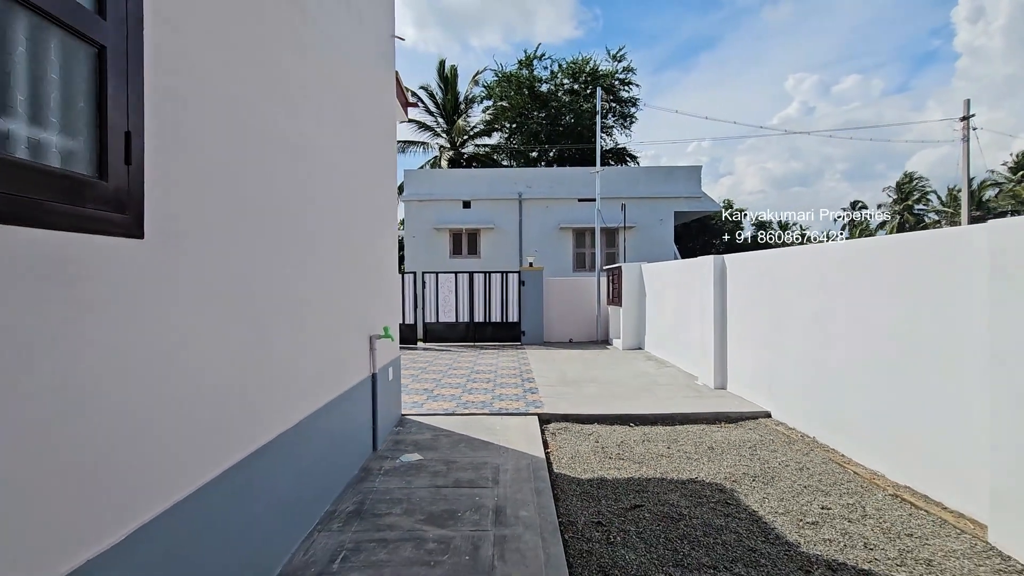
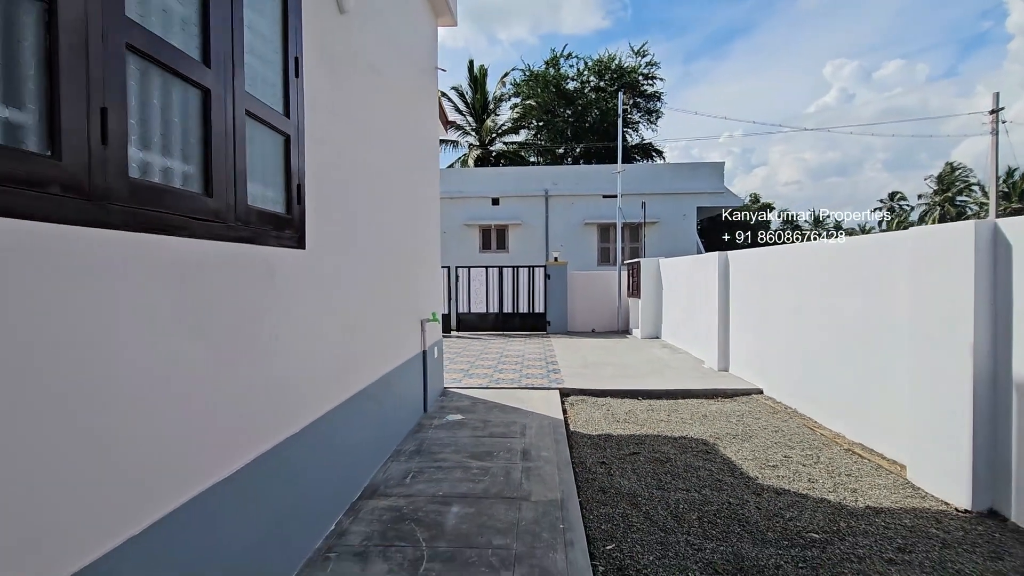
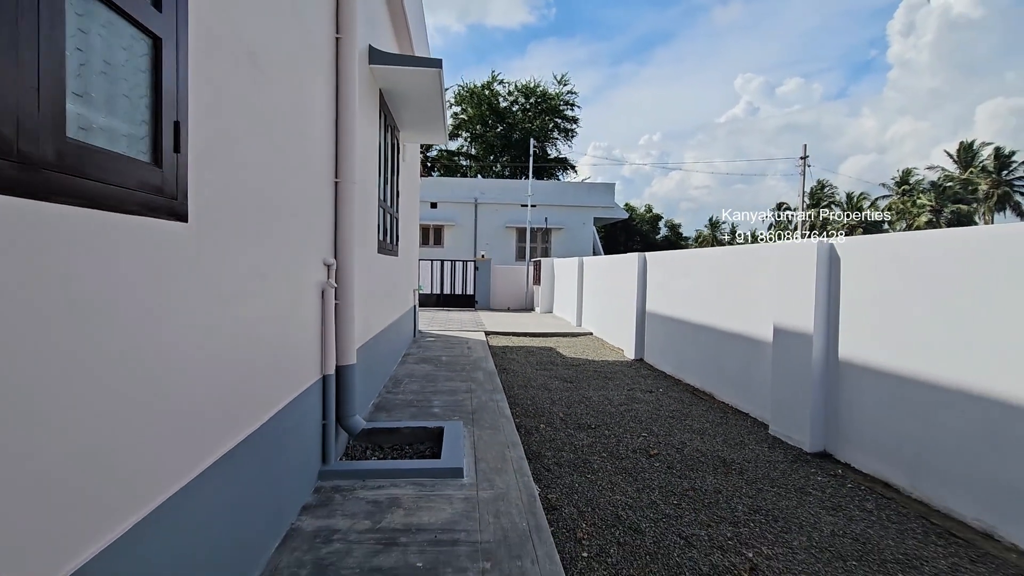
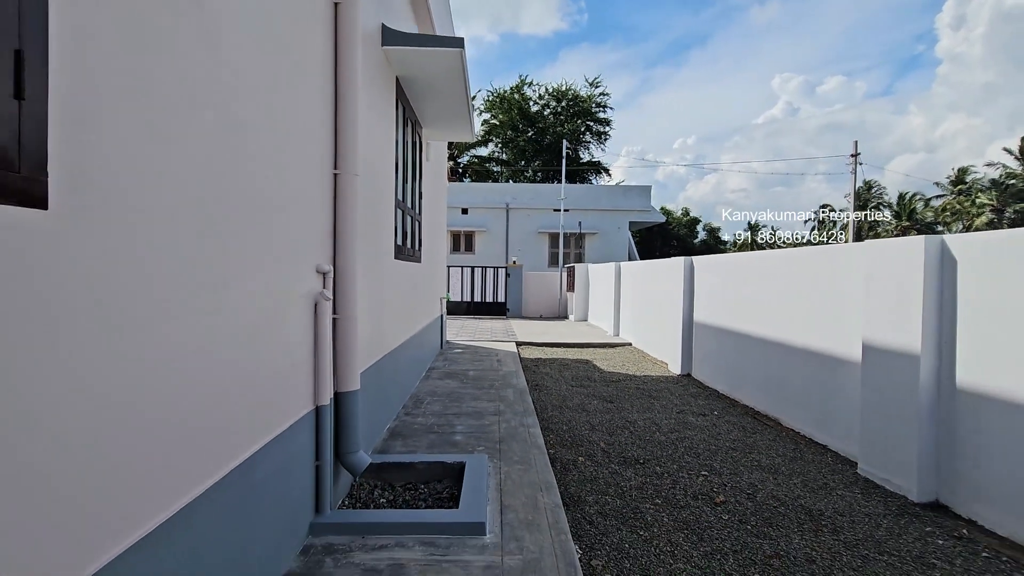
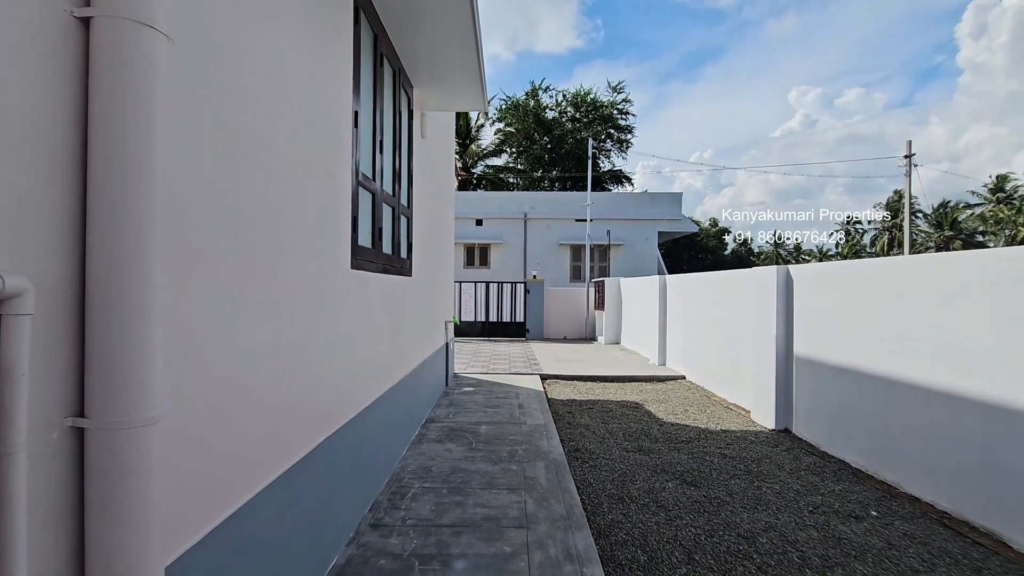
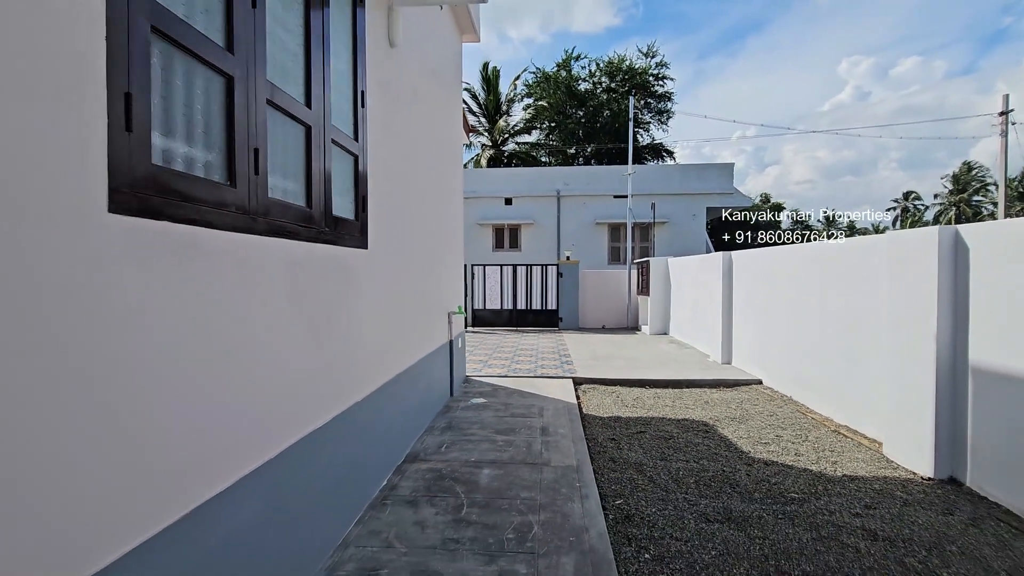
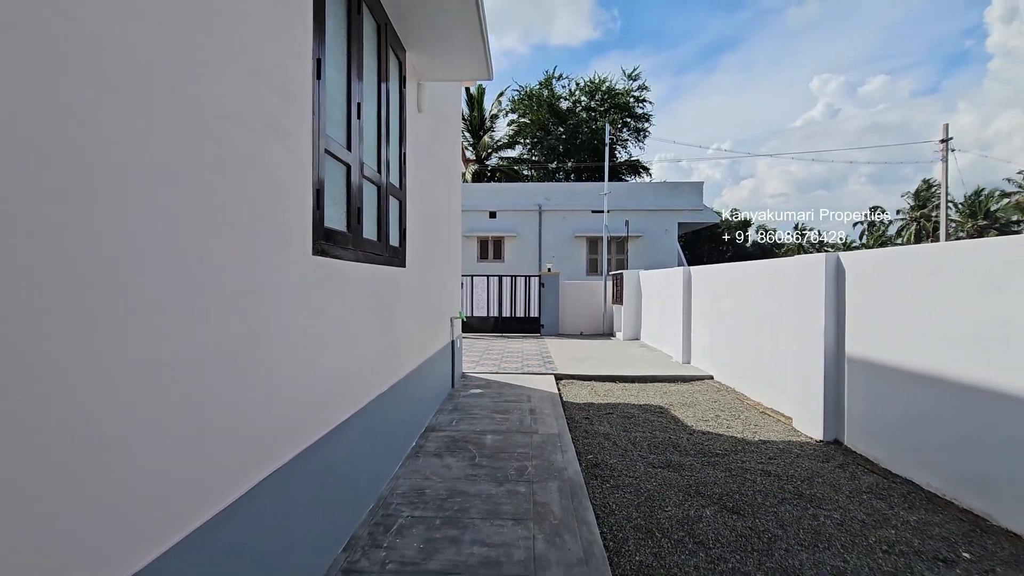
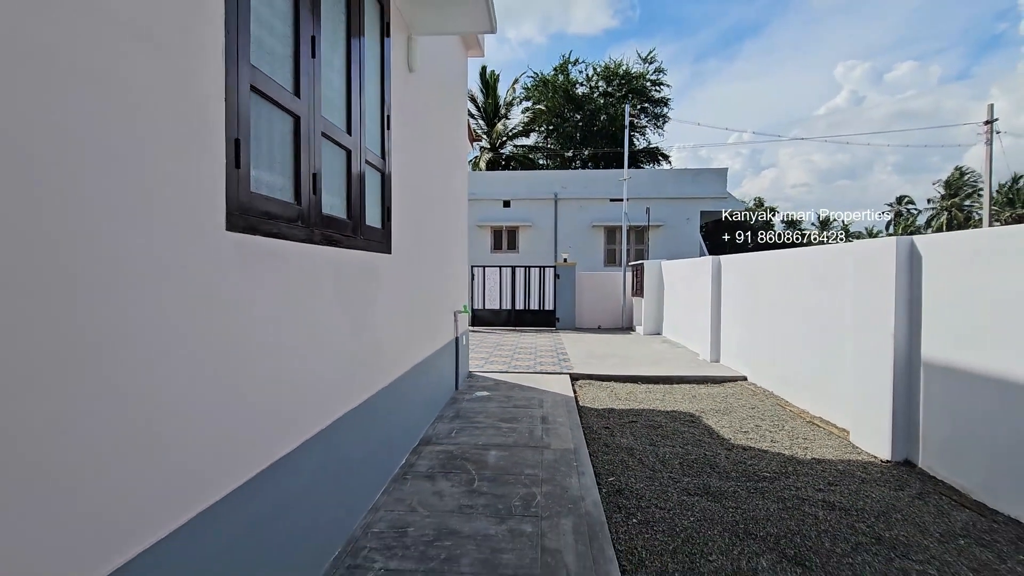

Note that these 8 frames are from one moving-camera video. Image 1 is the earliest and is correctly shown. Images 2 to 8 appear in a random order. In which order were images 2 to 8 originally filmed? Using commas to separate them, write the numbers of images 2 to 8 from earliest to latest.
2, 6, 8, 7, 5, 4, 3
